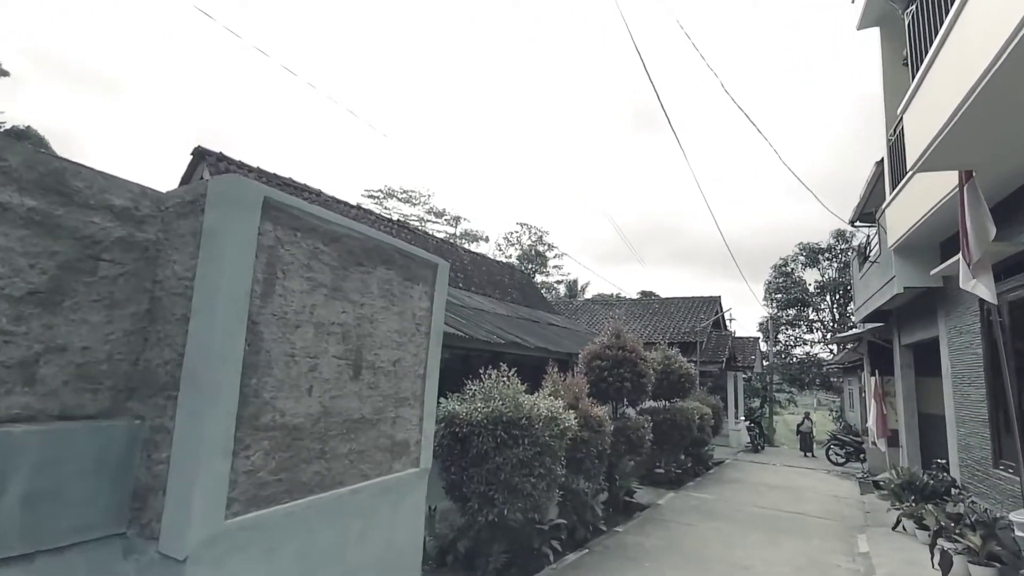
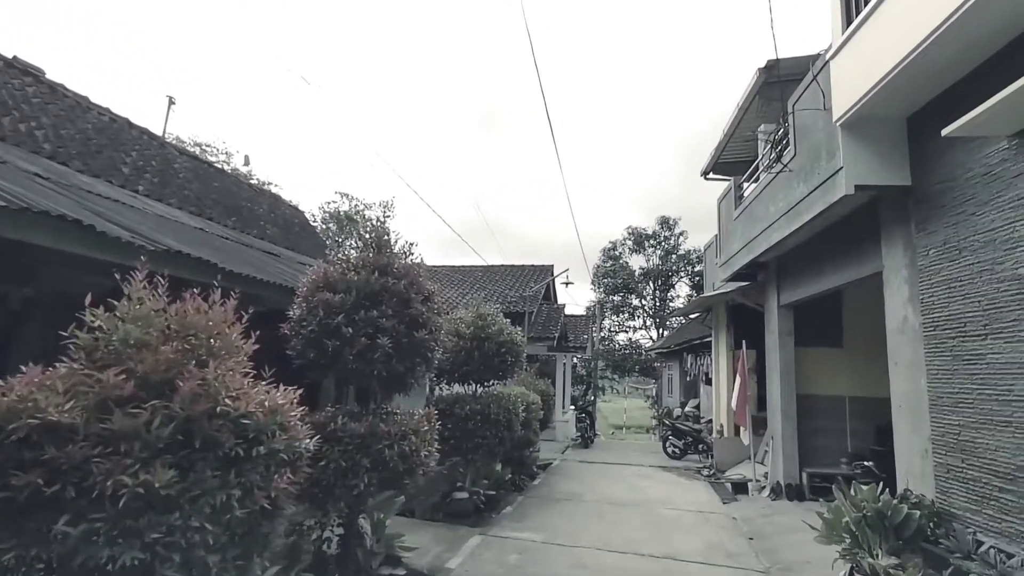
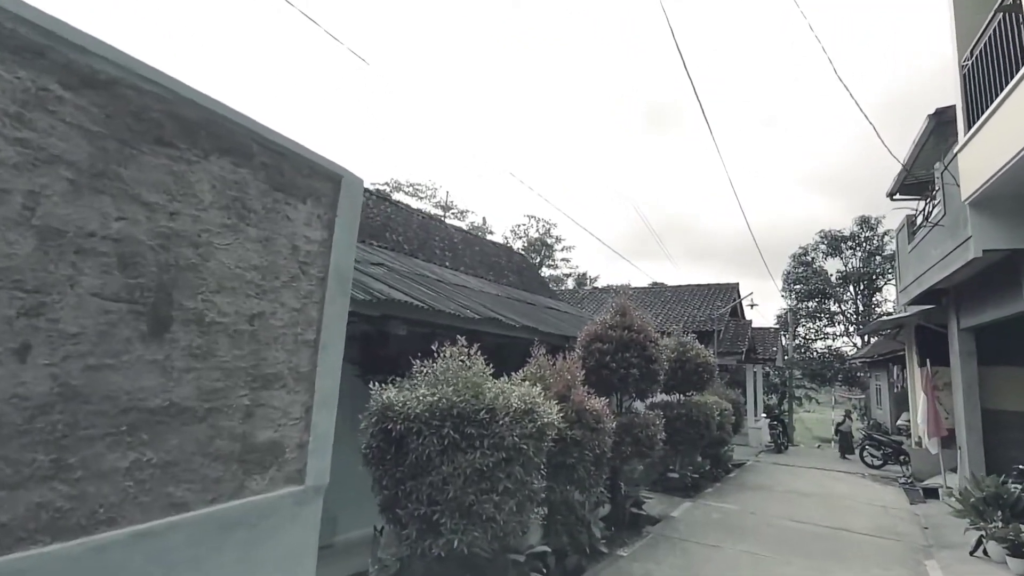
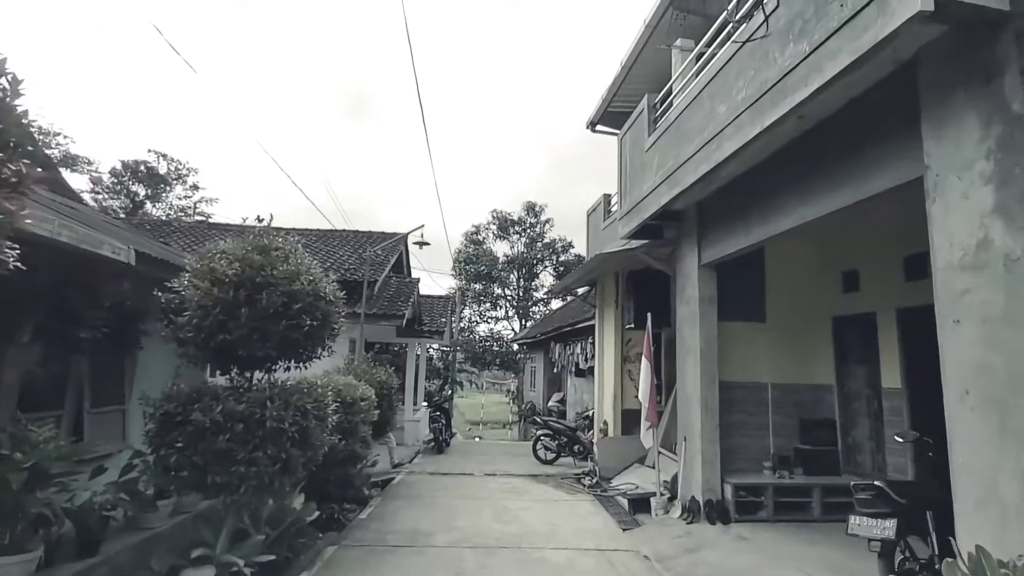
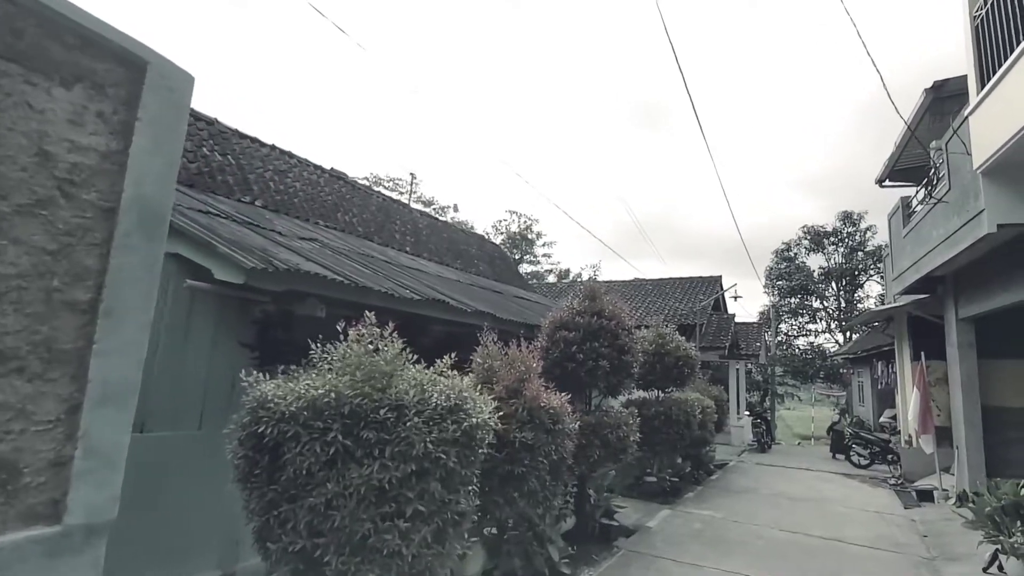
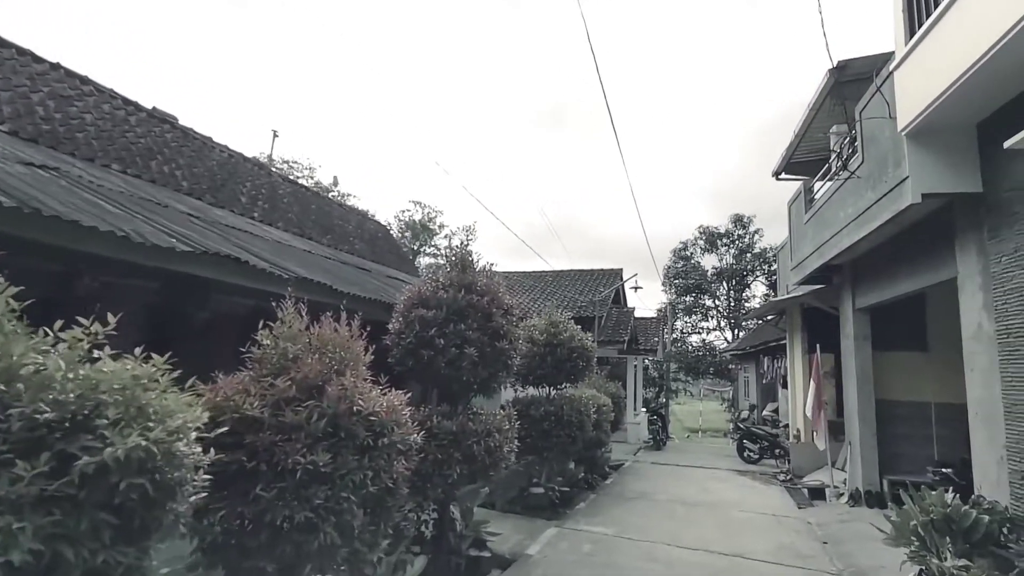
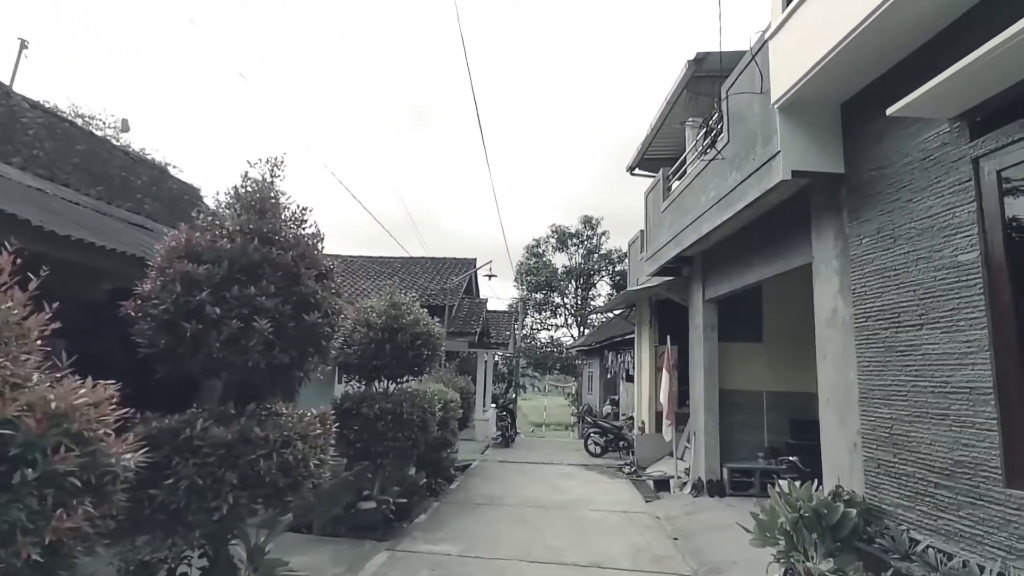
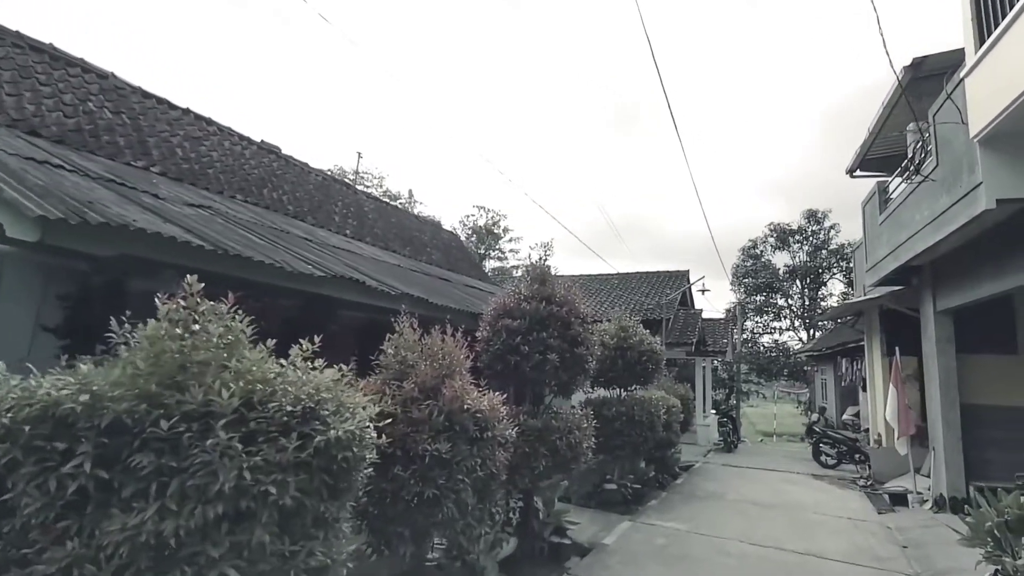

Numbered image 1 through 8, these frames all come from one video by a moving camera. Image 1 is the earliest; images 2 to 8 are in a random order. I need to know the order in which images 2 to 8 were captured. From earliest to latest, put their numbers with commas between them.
3, 5, 8, 6, 2, 7, 4
